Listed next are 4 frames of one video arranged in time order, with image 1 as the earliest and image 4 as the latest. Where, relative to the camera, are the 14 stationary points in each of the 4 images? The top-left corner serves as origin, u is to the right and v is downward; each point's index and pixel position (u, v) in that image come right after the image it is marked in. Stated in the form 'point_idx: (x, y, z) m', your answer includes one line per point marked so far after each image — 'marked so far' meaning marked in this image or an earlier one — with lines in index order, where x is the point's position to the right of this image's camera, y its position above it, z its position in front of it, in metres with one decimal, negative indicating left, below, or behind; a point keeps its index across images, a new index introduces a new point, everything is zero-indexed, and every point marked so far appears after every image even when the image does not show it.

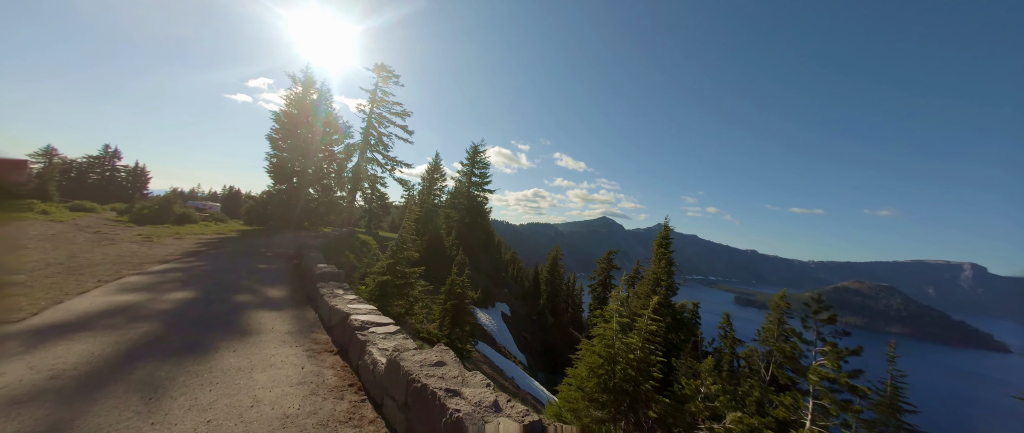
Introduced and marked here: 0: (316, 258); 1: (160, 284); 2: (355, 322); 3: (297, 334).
0: (-6.9, -1.4, +11.5) m
1: (-7.4, -1.4, +6.8) m
2: (-2.1, -1.4, +4.4) m
3: (-3.2, -1.7, +4.8) m
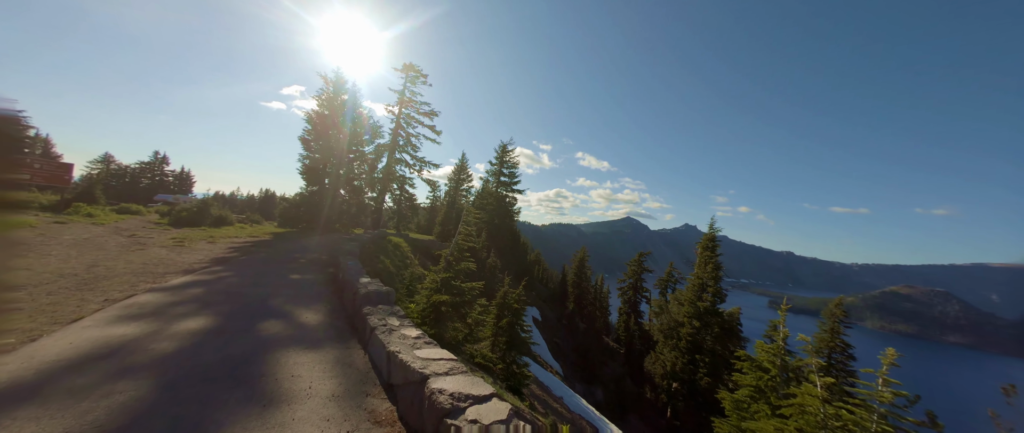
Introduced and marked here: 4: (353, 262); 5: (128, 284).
0: (-4.9, -1.5, +10.1) m
1: (-5.7, -1.5, +5.5) m
2: (-0.6, -1.5, +2.7) m
3: (-1.6, -1.8, +3.2) m
4: (-5.2, -1.5, +10.7) m
5: (-8.2, -1.4, +6.9) m
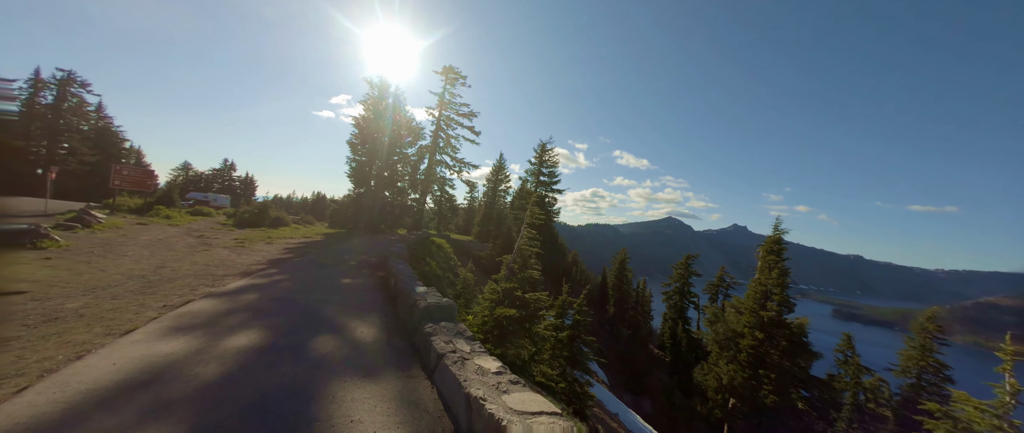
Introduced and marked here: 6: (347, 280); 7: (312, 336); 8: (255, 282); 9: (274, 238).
0: (-3.2, -1.5, +9.6) m
1: (-4.5, -1.5, +5.1) m
2: (+0.3, -1.5, +1.8) m
3: (-0.7, -1.8, +2.3) m
4: (-3.4, -1.5, +10.3) m
5: (-6.8, -1.5, +6.8) m
6: (-4.4, -1.7, +8.7) m
7: (-2.9, -1.7, +4.6) m
8: (-6.0, -1.5, +7.5) m
9: (-12.4, -1.1, +16.9) m
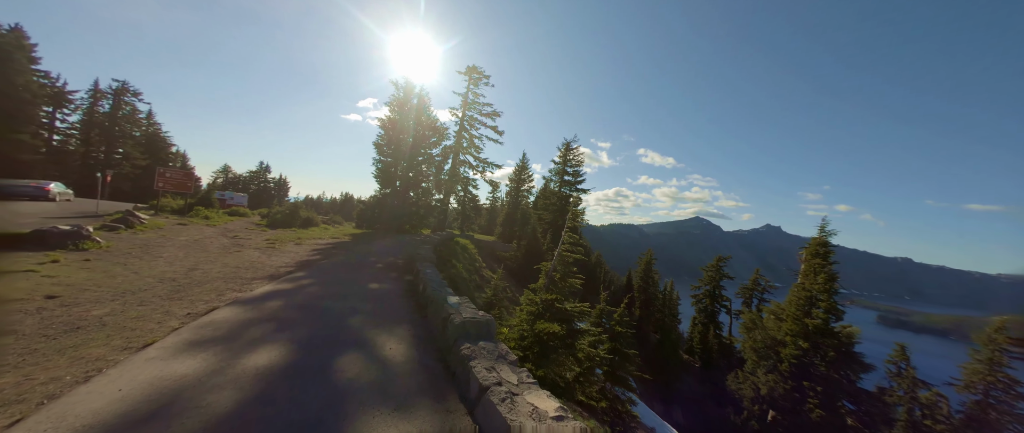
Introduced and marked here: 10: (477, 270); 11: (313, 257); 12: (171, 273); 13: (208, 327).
0: (-2.3, -1.6, +9.2) m
1: (-3.9, -1.6, +4.8) m
2: (+0.7, -1.6, +1.1) m
3: (-0.2, -1.9, +1.8) m
4: (-2.5, -1.6, +9.8) m
5: (-6.0, -1.5, +6.6) m
6: (-3.5, -1.8, +8.4) m
7: (-2.2, -1.8, +4.2) m
8: (-5.2, -1.6, +7.3) m
9: (-11.0, -1.2, +17.0) m
10: (-2.1, -3.1, +18.9) m
11: (-7.5, -1.5, +12.2) m
12: (-8.3, -1.4, +7.8) m
13: (-4.3, -1.5, +4.6) m
